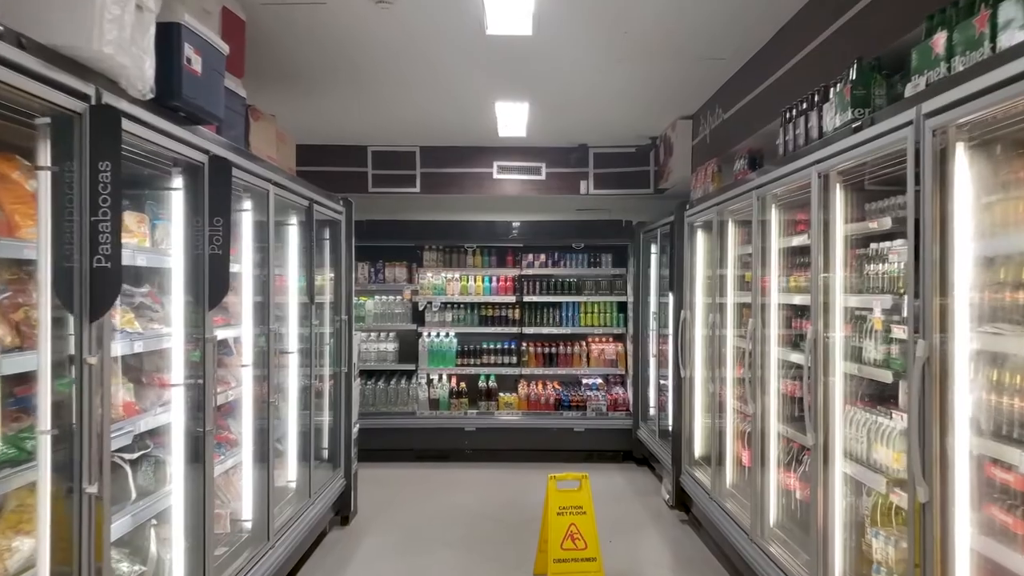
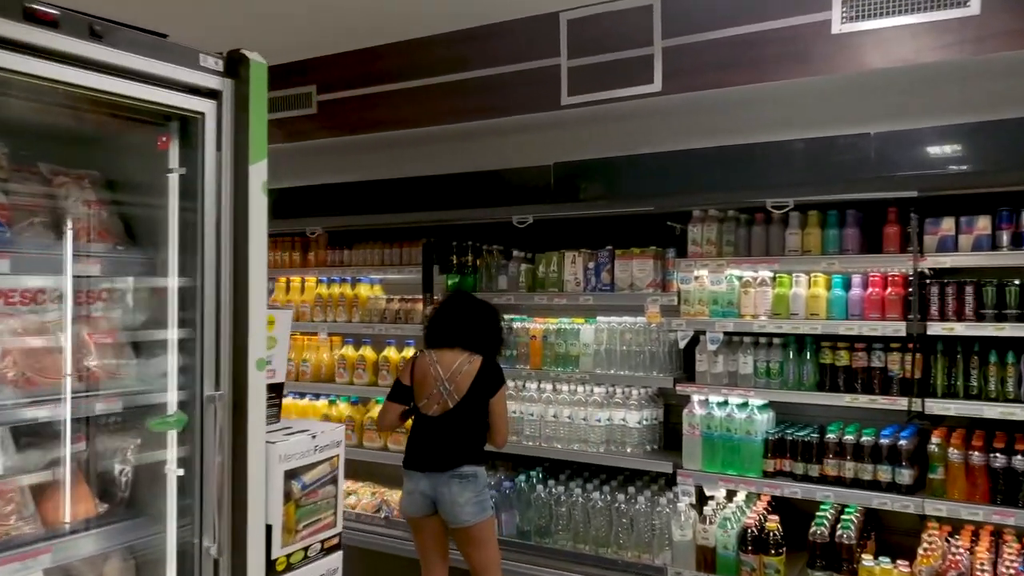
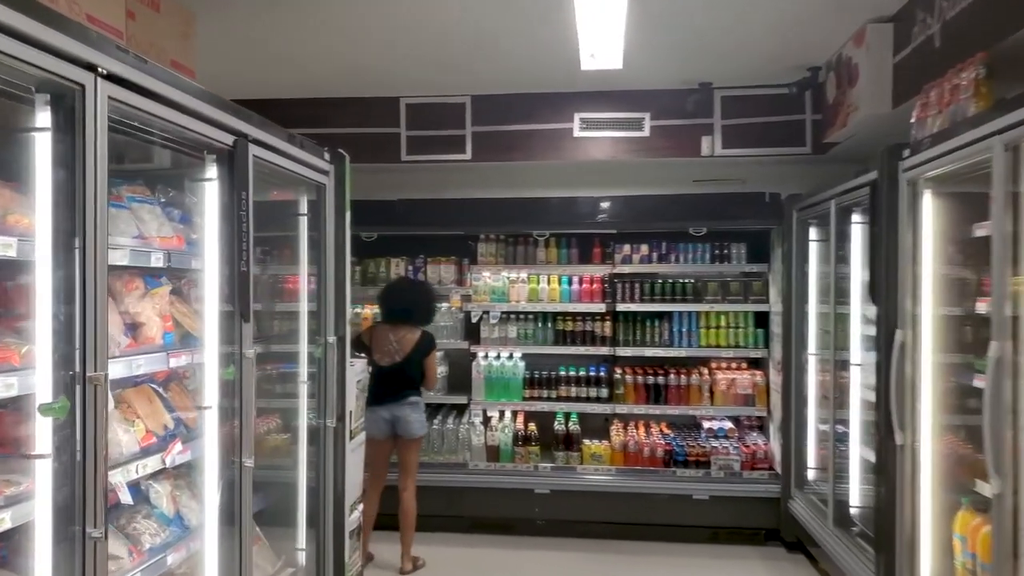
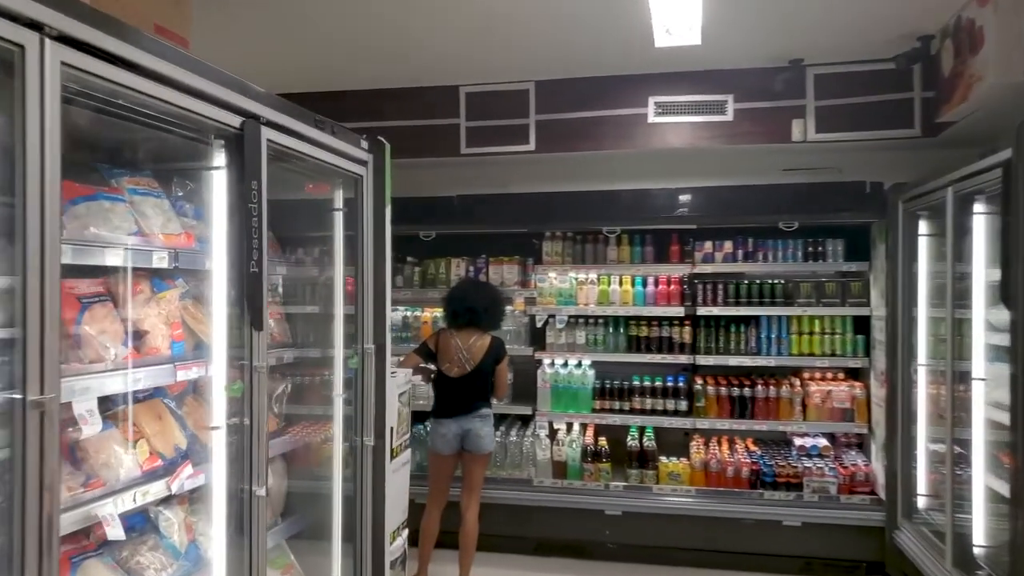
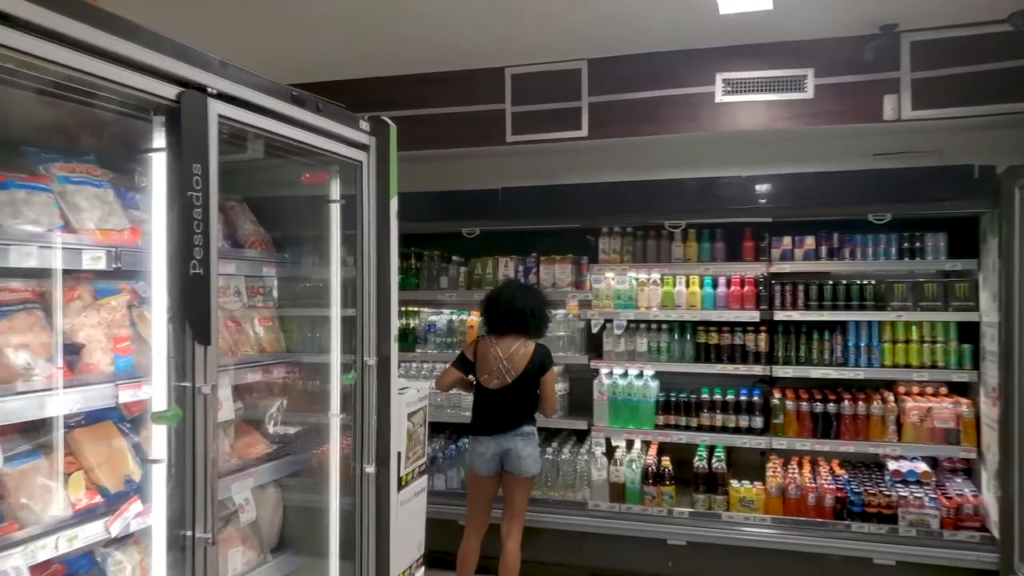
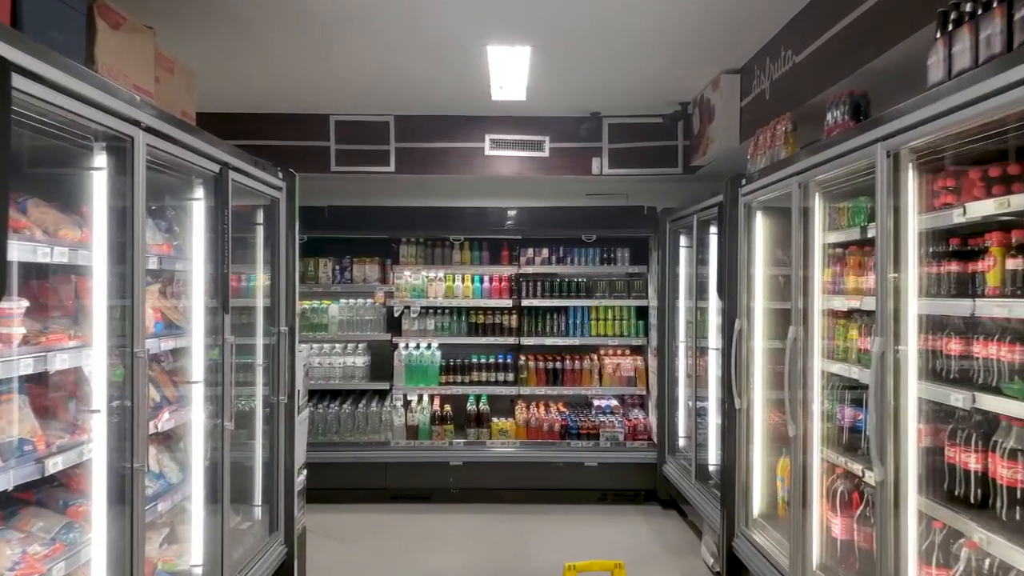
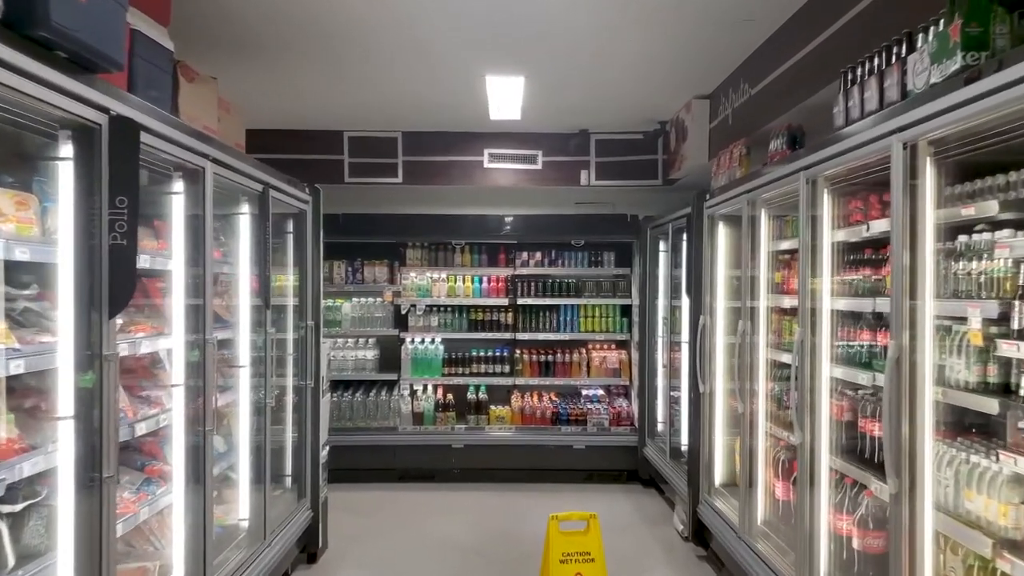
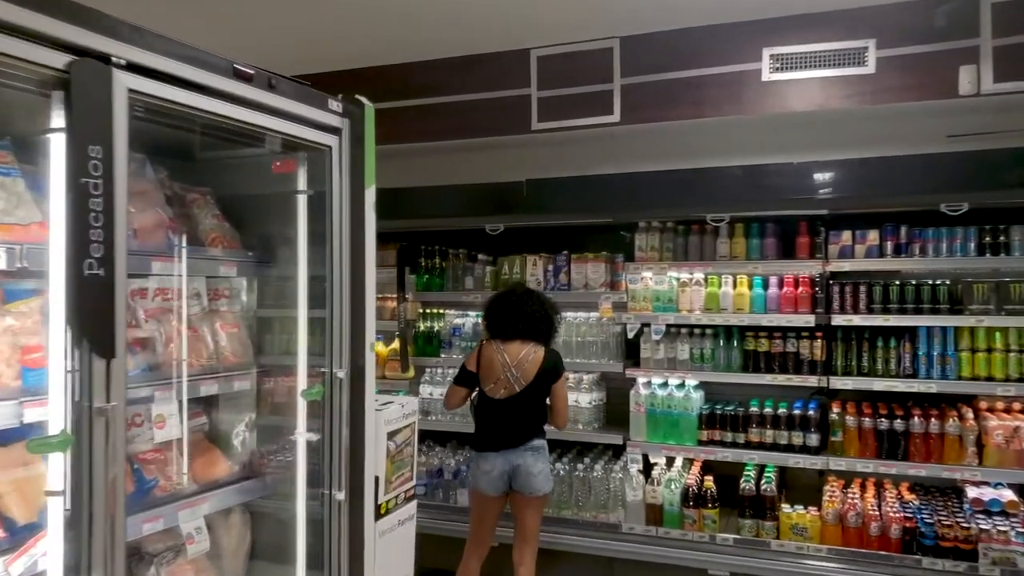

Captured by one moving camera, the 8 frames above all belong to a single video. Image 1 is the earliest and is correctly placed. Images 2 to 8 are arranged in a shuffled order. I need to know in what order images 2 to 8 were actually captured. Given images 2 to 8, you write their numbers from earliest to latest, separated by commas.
7, 6, 3, 4, 5, 8, 2
